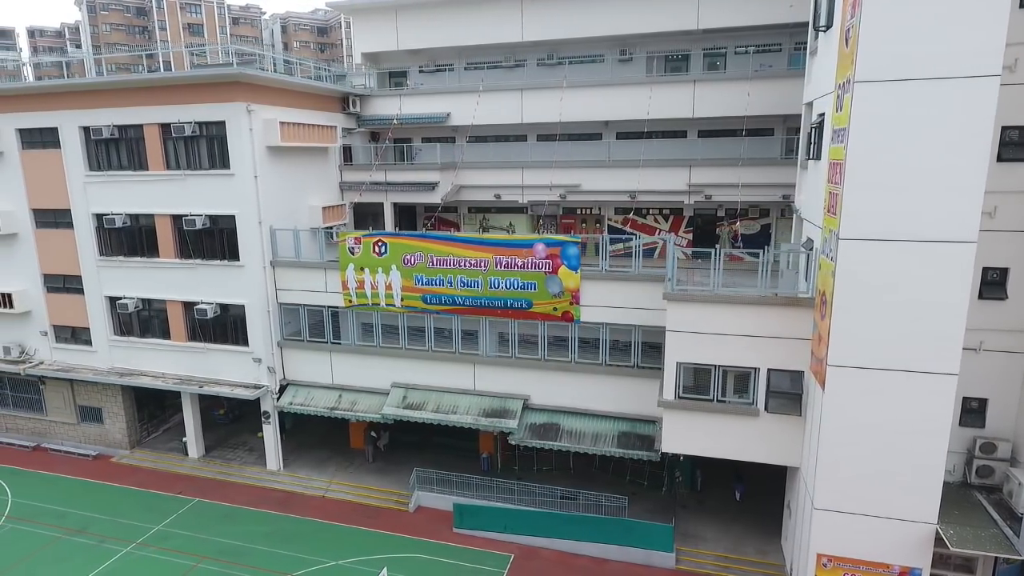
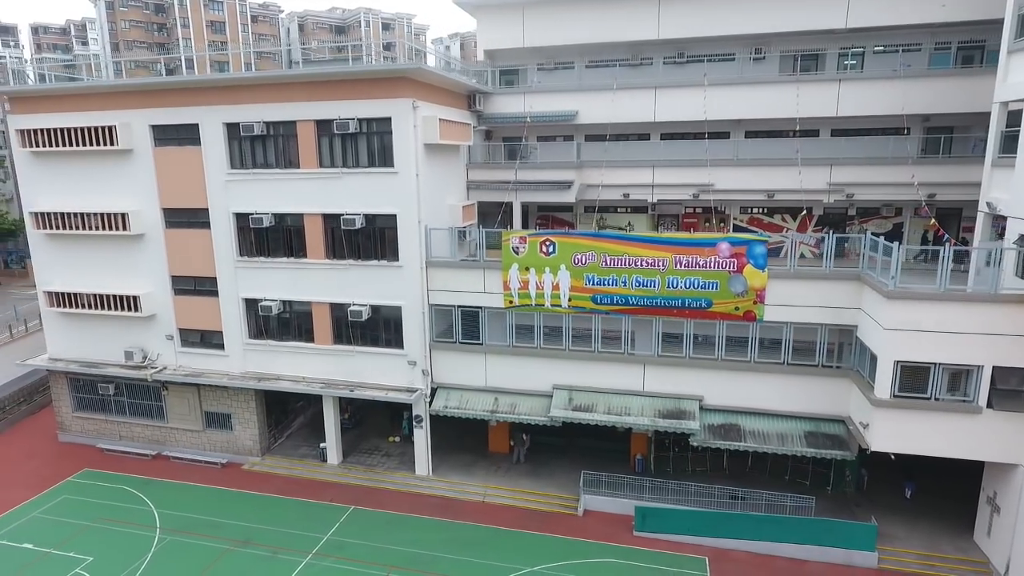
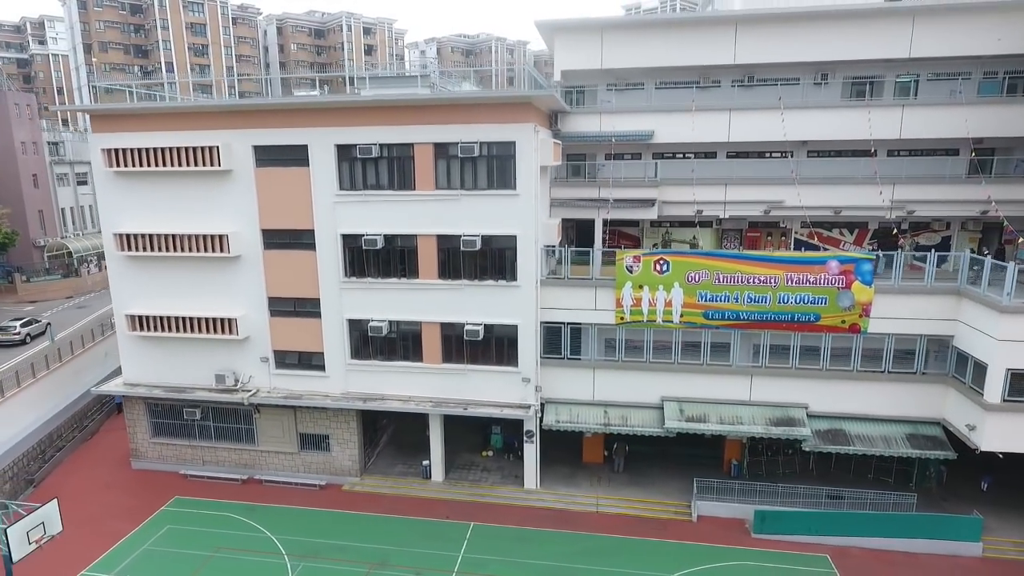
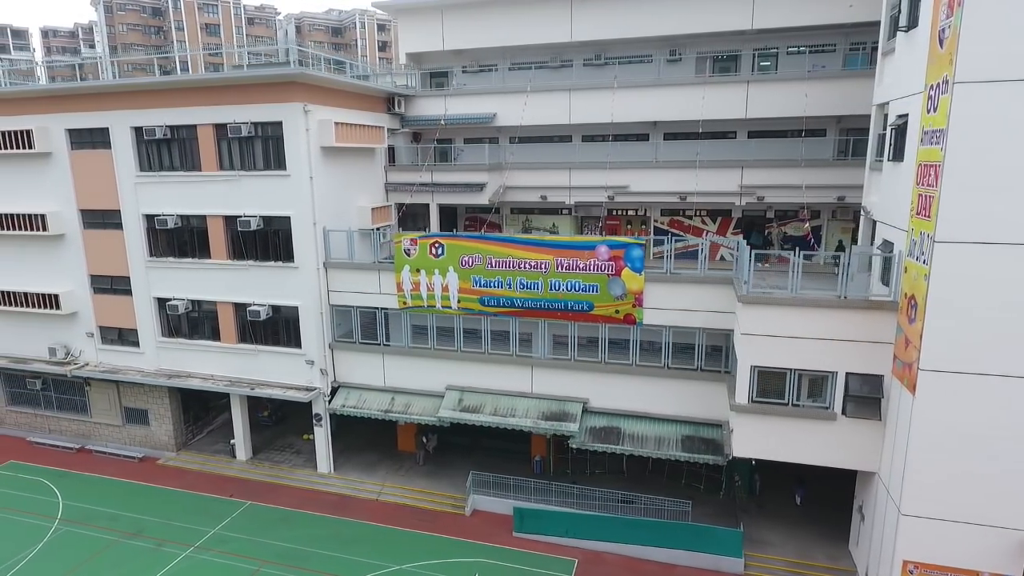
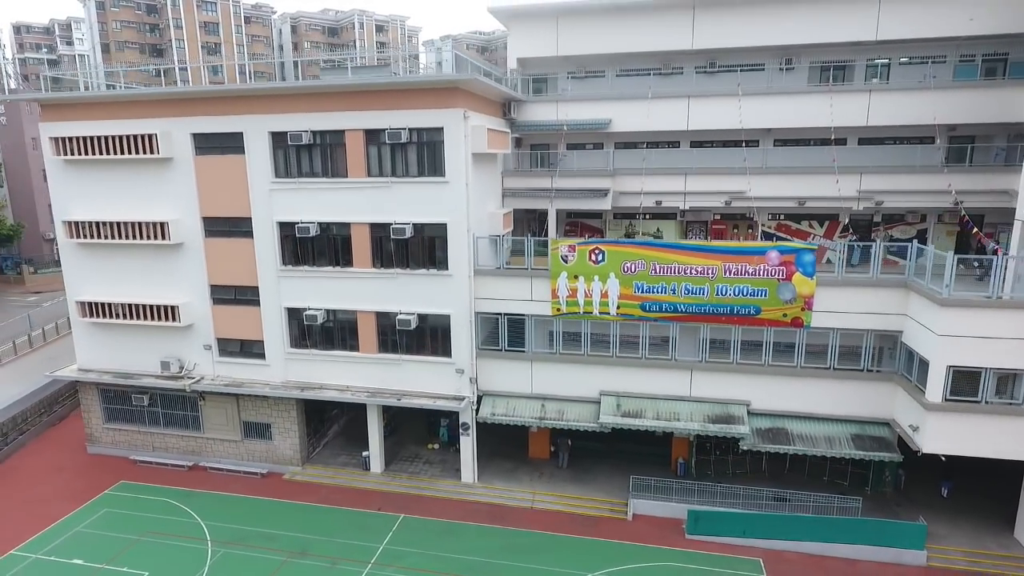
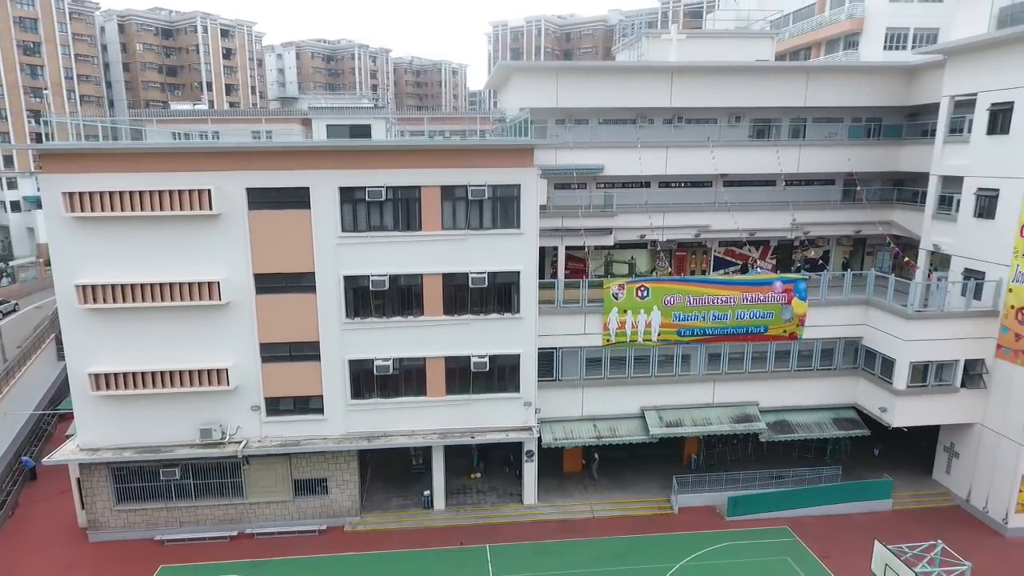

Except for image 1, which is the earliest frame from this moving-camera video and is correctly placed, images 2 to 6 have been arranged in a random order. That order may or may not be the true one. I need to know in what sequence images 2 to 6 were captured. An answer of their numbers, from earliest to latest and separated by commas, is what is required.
4, 2, 5, 3, 6
